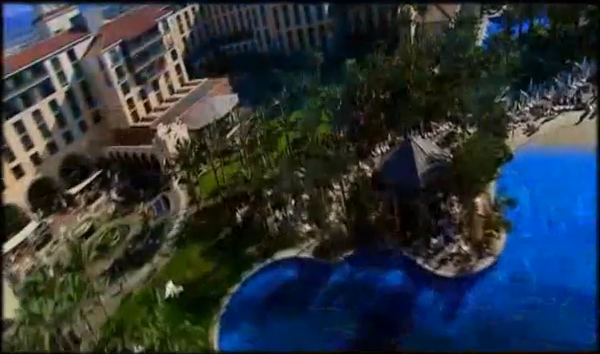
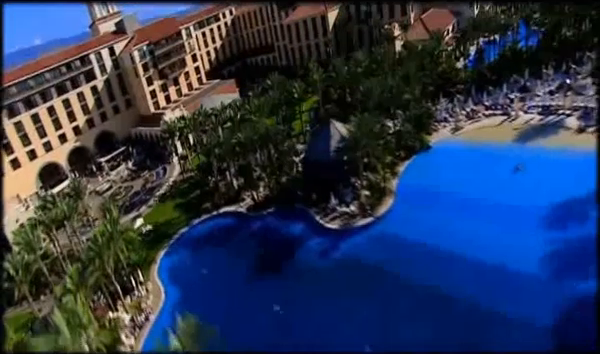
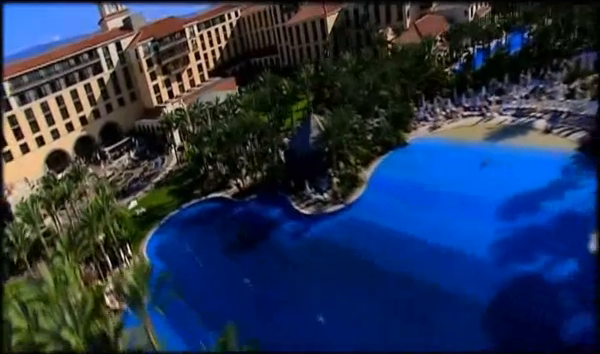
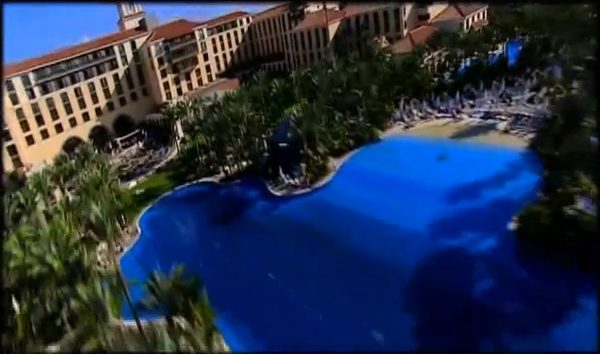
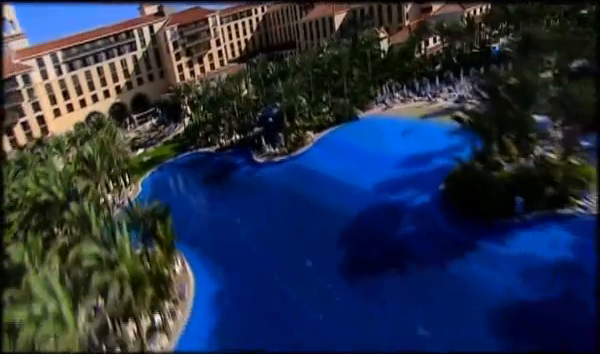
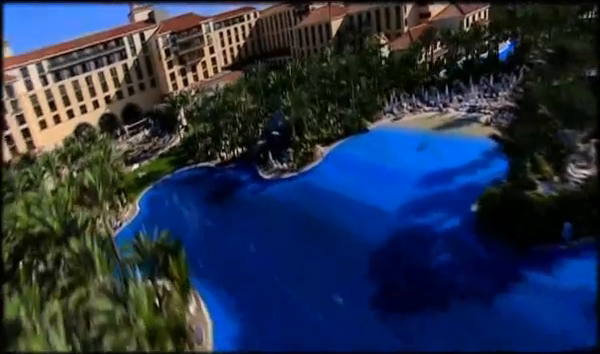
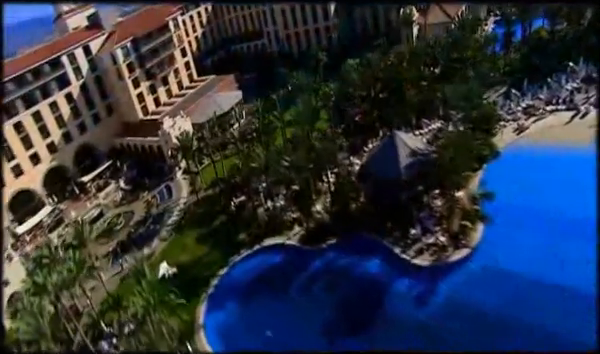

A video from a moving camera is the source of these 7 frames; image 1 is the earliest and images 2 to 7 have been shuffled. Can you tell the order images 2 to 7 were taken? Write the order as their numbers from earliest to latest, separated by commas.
7, 2, 3, 4, 6, 5
